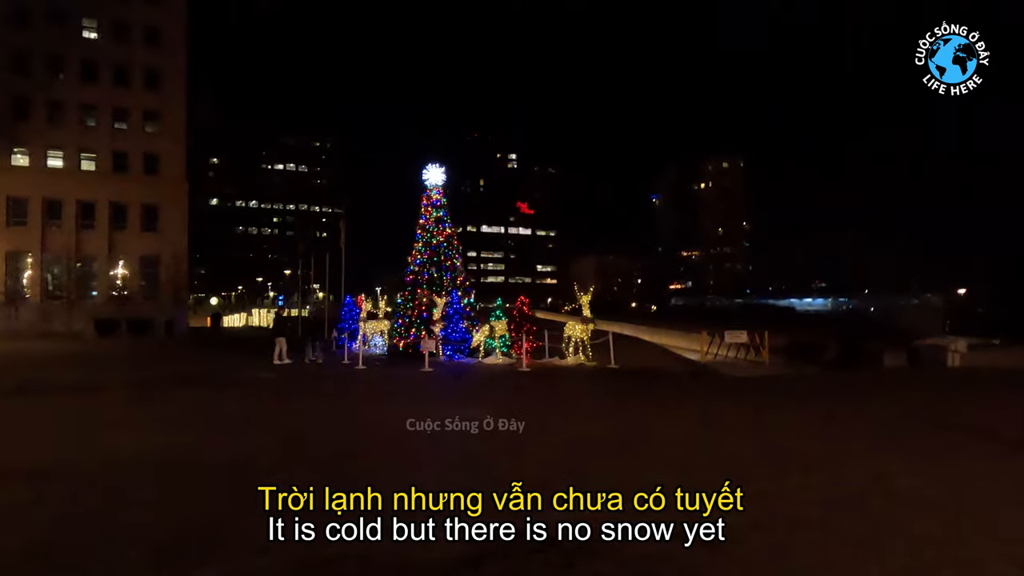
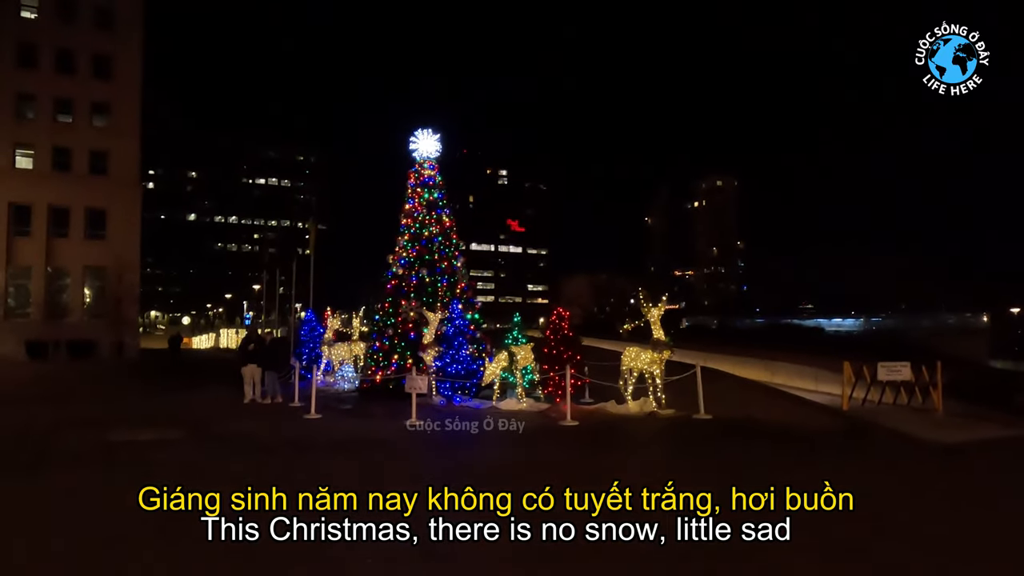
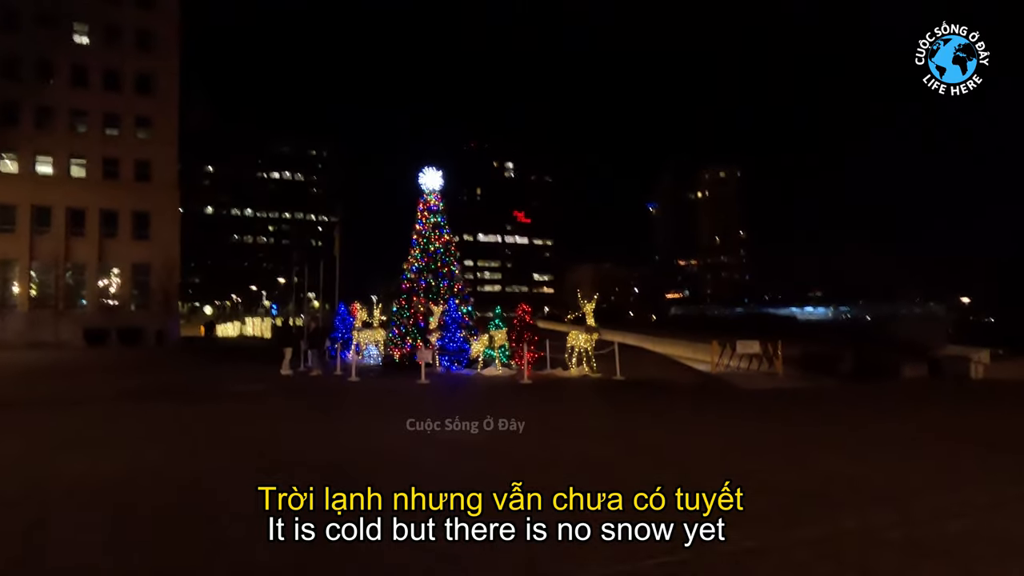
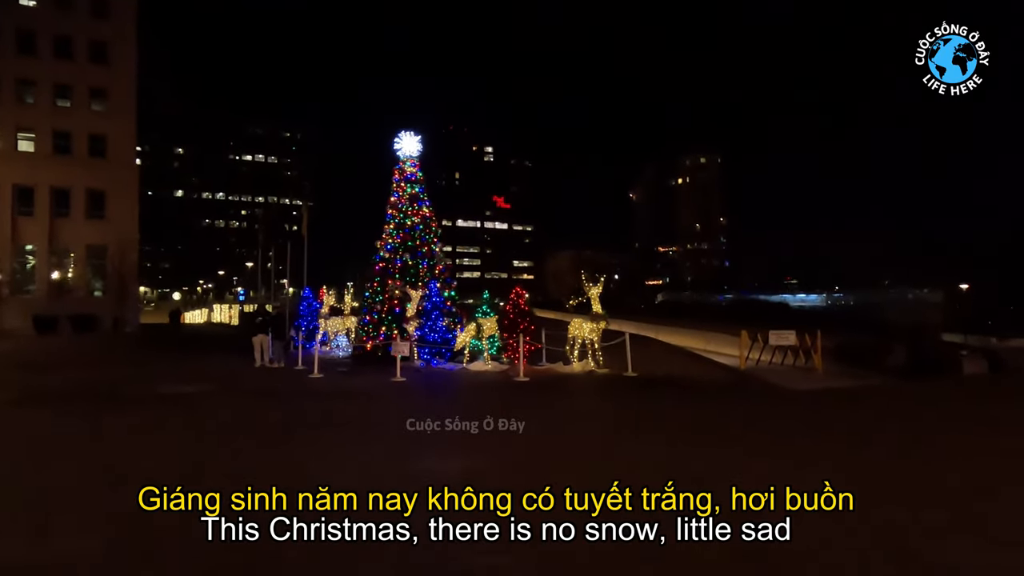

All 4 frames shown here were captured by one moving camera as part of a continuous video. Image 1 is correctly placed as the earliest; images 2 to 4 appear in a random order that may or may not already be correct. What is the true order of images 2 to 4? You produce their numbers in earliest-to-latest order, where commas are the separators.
3, 4, 2
